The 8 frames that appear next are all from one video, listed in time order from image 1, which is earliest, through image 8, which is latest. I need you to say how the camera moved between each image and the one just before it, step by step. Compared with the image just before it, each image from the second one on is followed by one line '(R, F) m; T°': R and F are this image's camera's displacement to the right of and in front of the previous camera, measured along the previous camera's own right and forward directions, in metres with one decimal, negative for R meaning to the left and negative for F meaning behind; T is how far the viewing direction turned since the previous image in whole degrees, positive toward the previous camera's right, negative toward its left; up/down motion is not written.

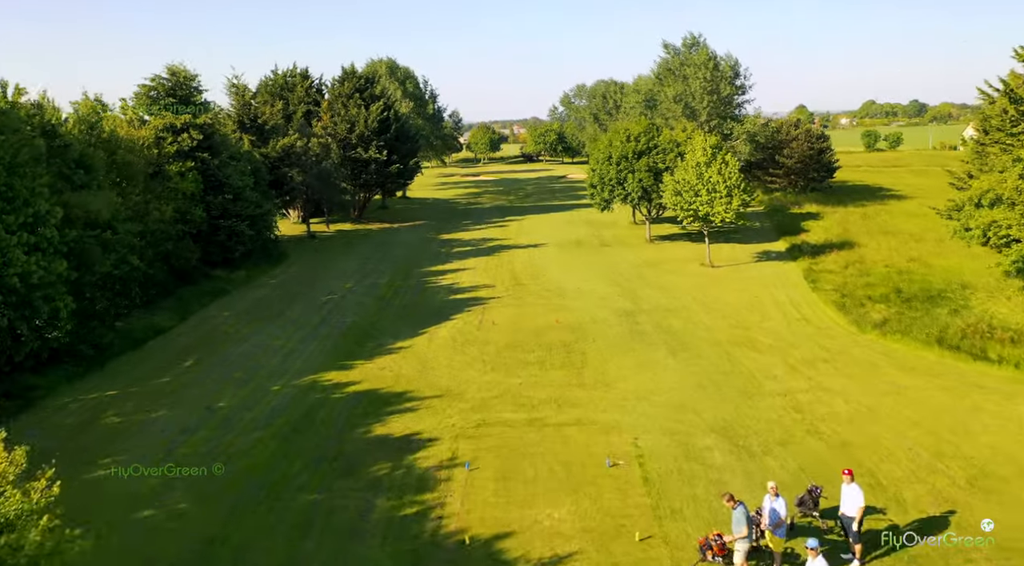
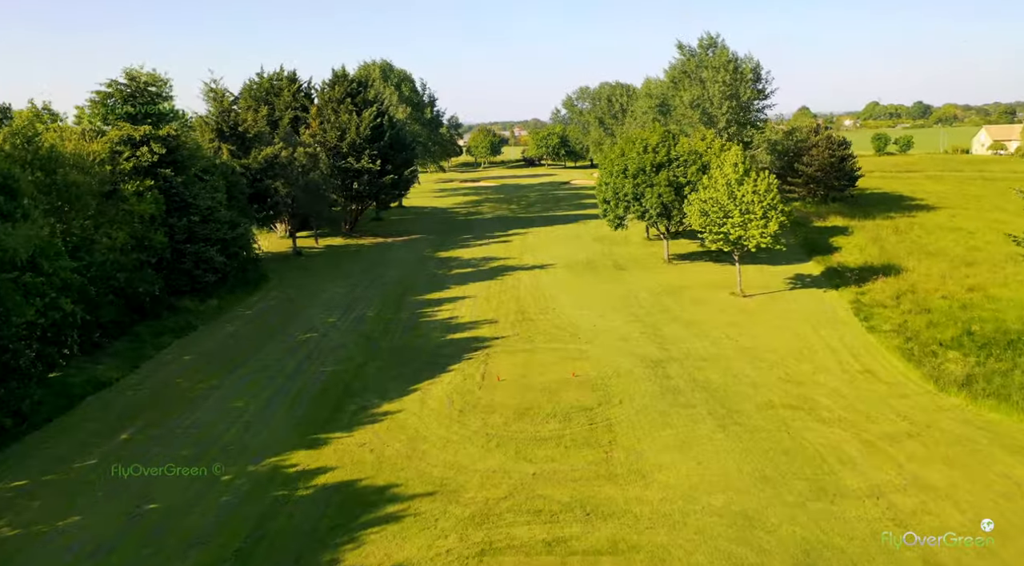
(-0.2, +4.9) m; 0°
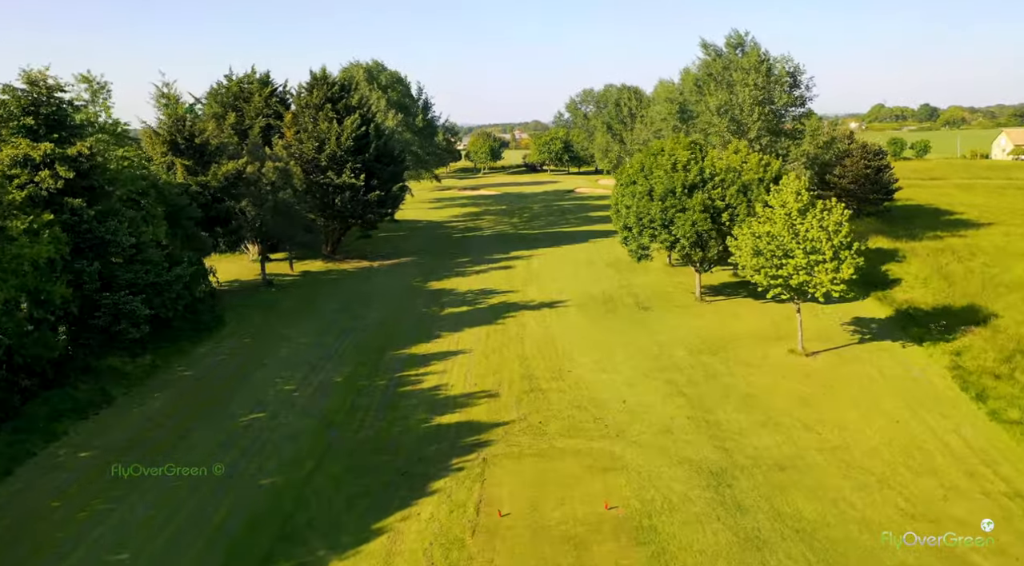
(-0.1, +7.6) m; 0°
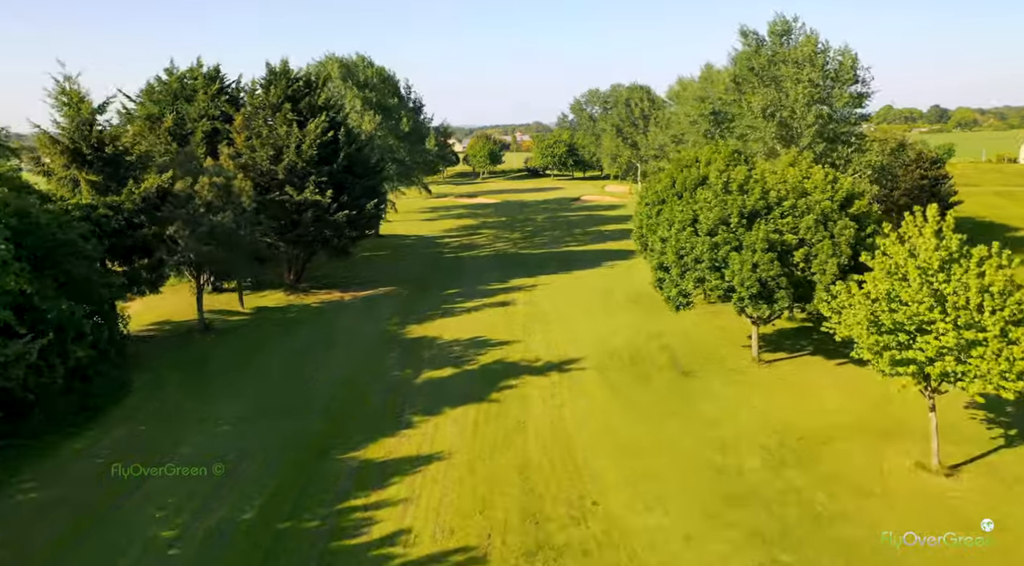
(+0.1, +9.8) m; 0°
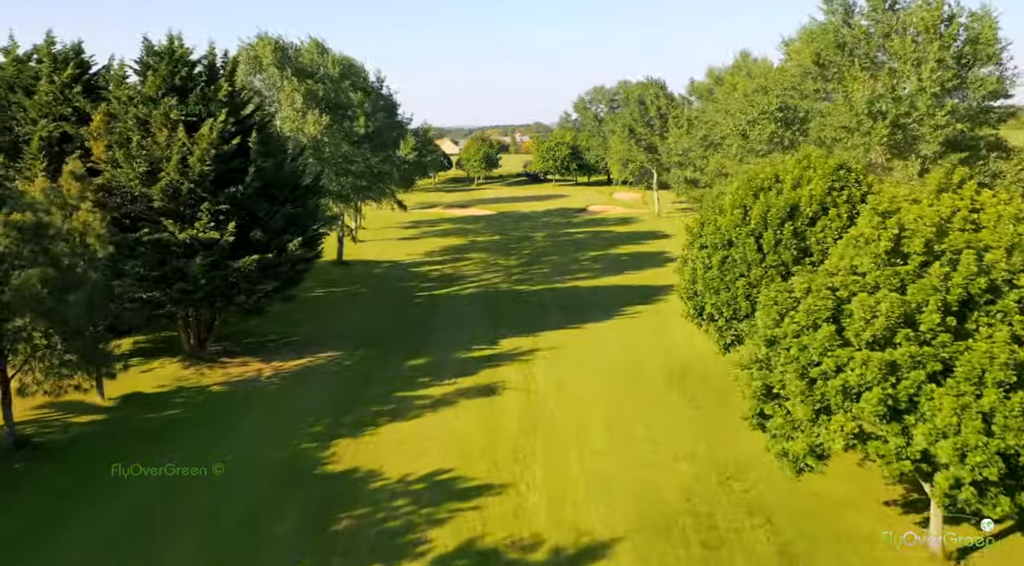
(+0.4, +14.3) m; 0°
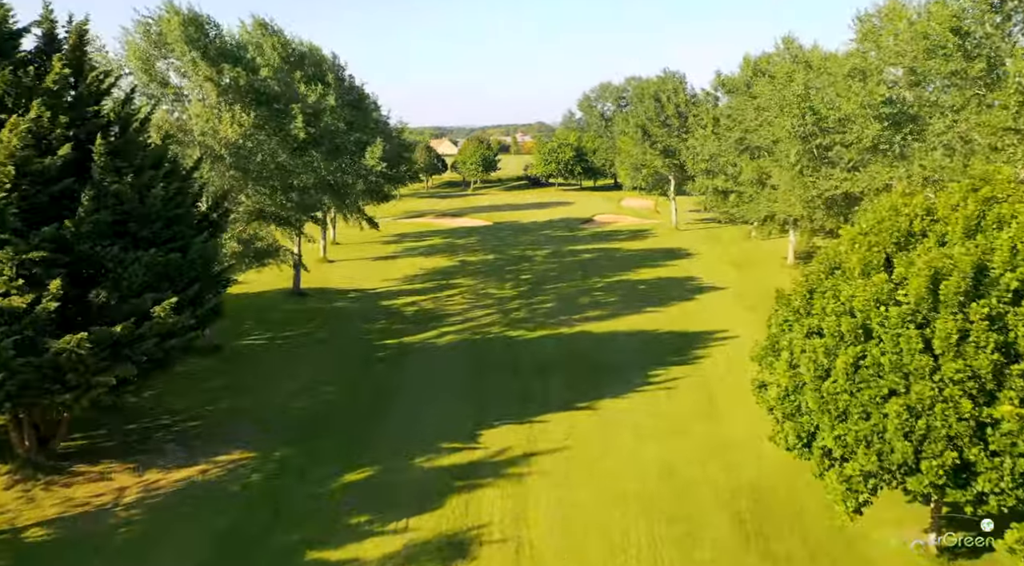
(+0.4, +11.3) m; 0°
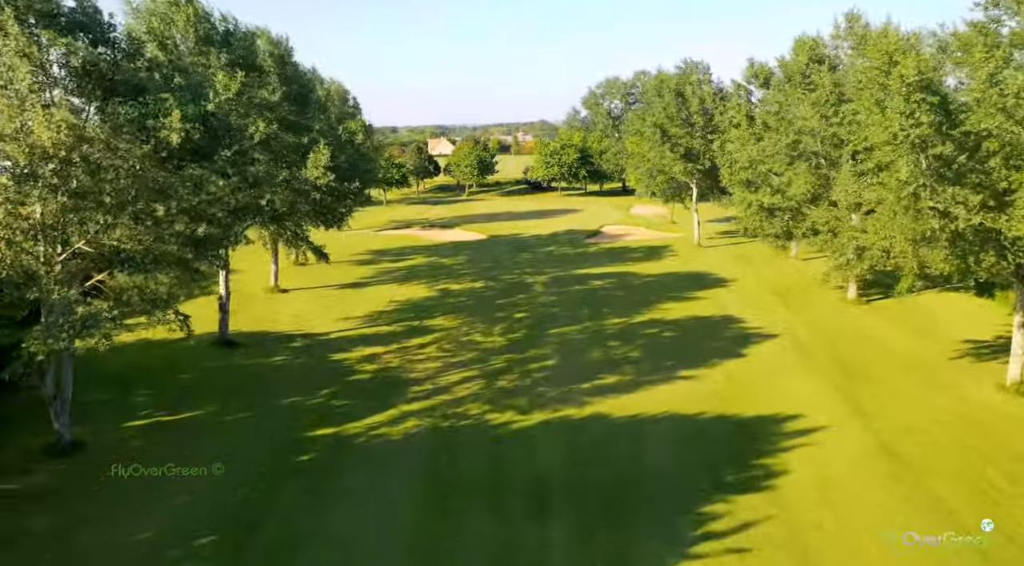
(+0.5, +11.7) m; 0°
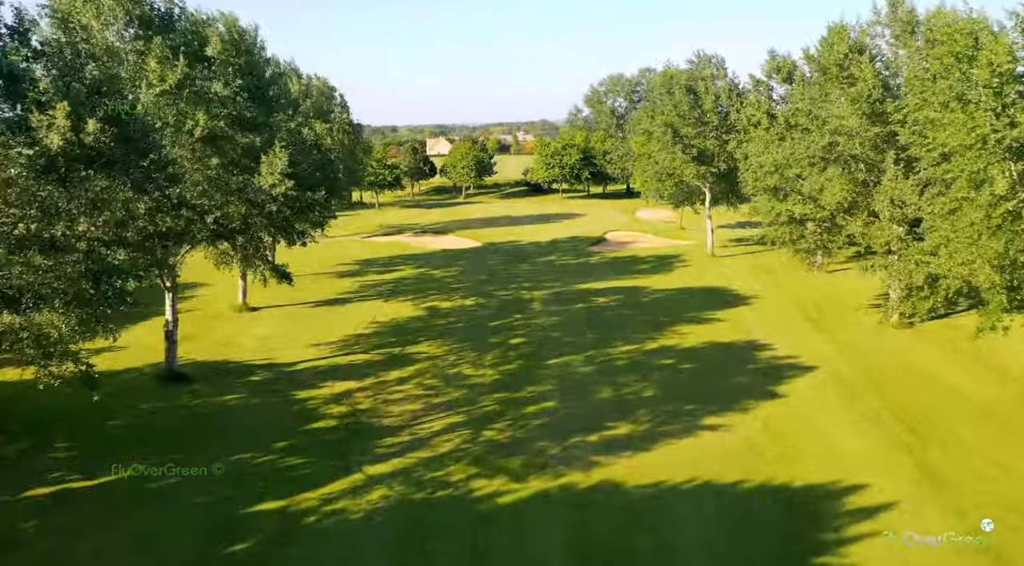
(+0.2, +5.6) m; 0°
